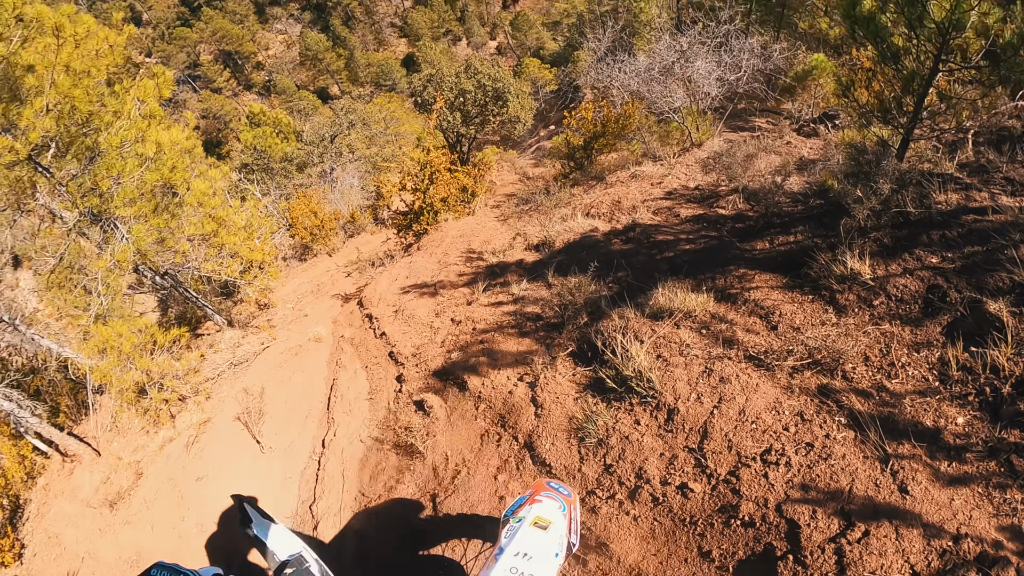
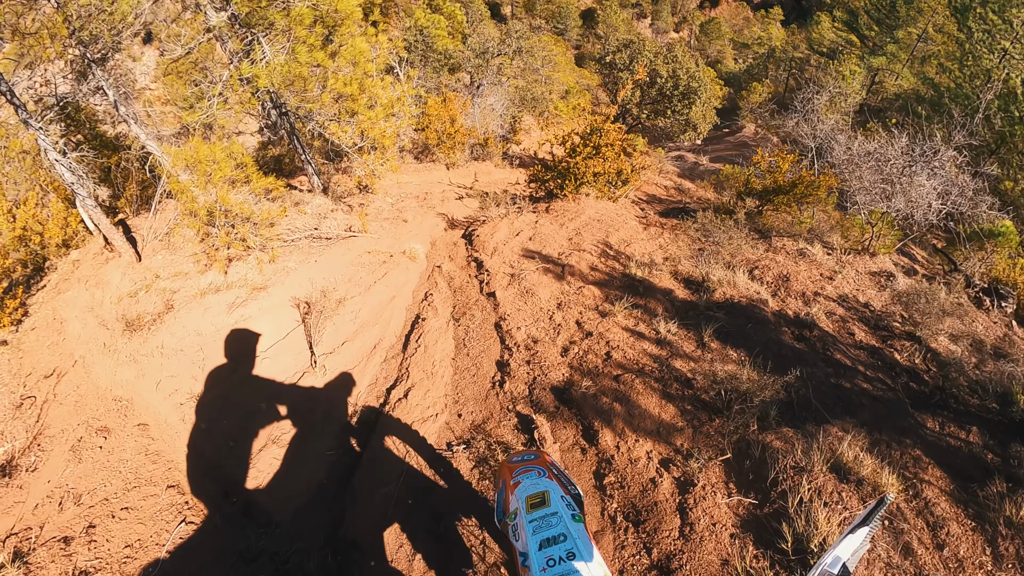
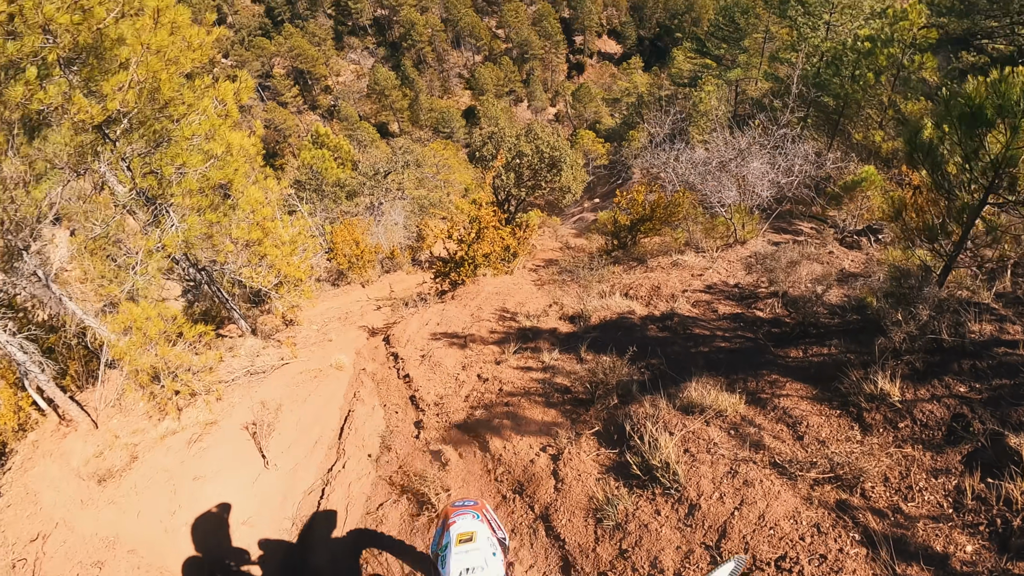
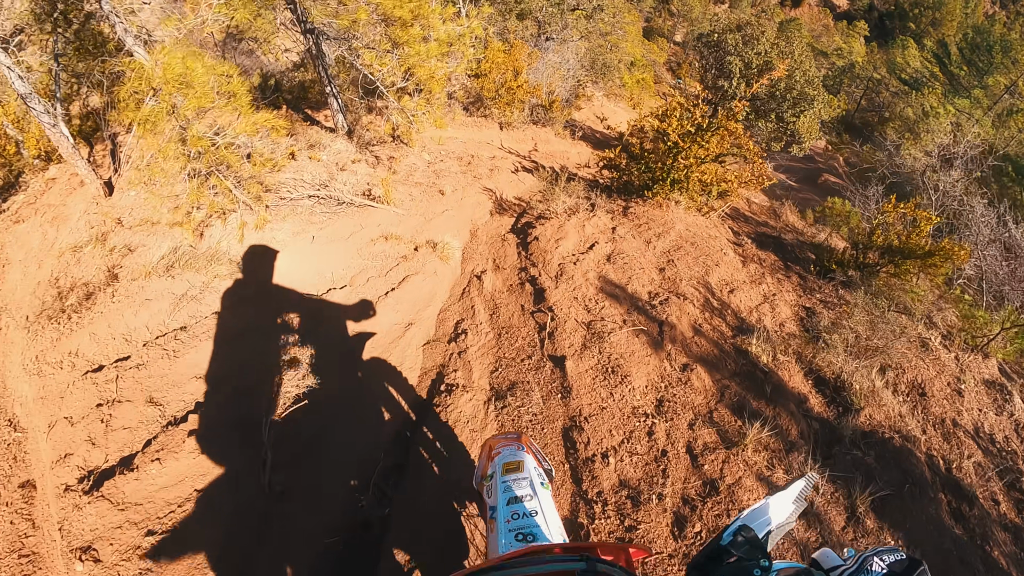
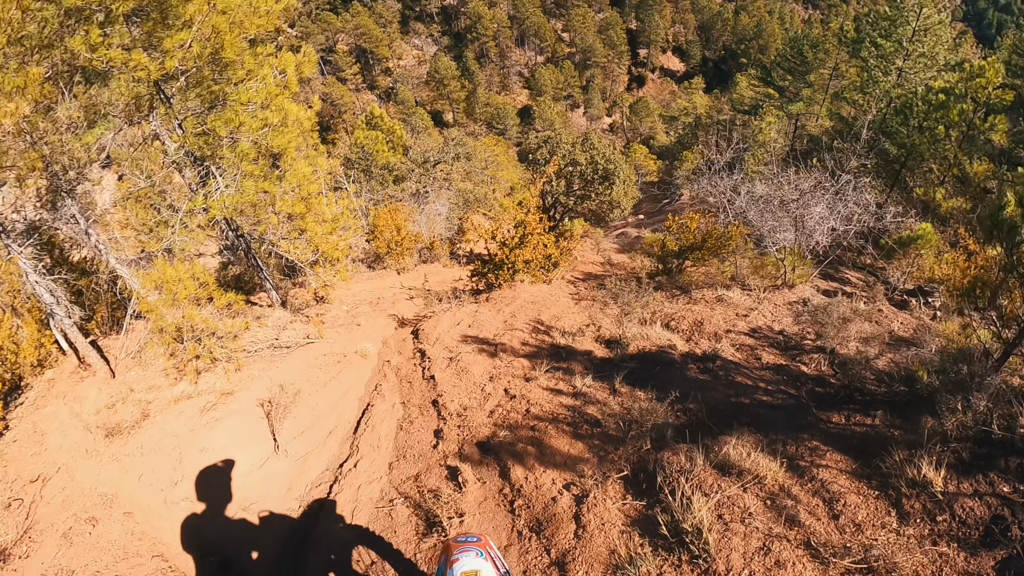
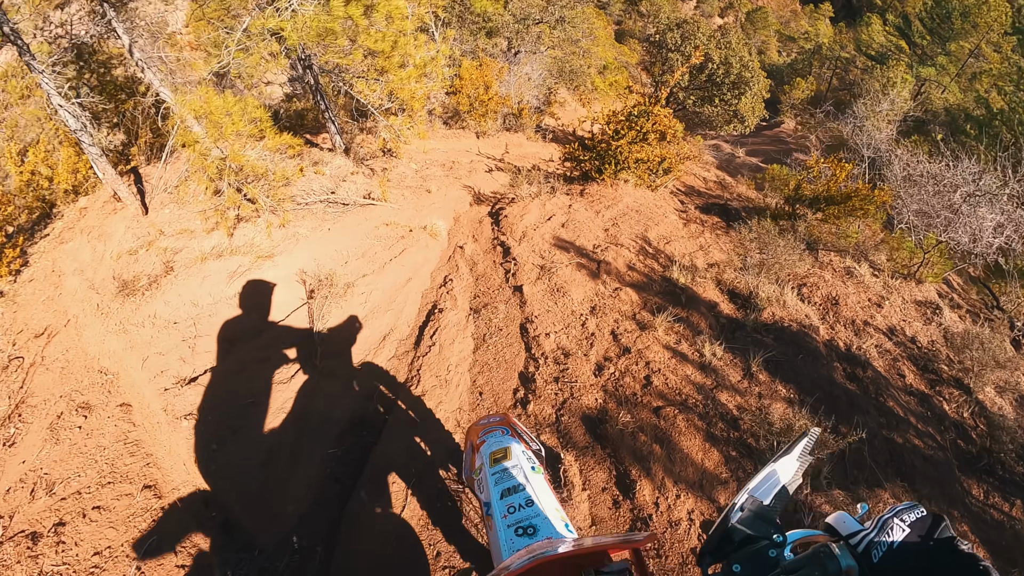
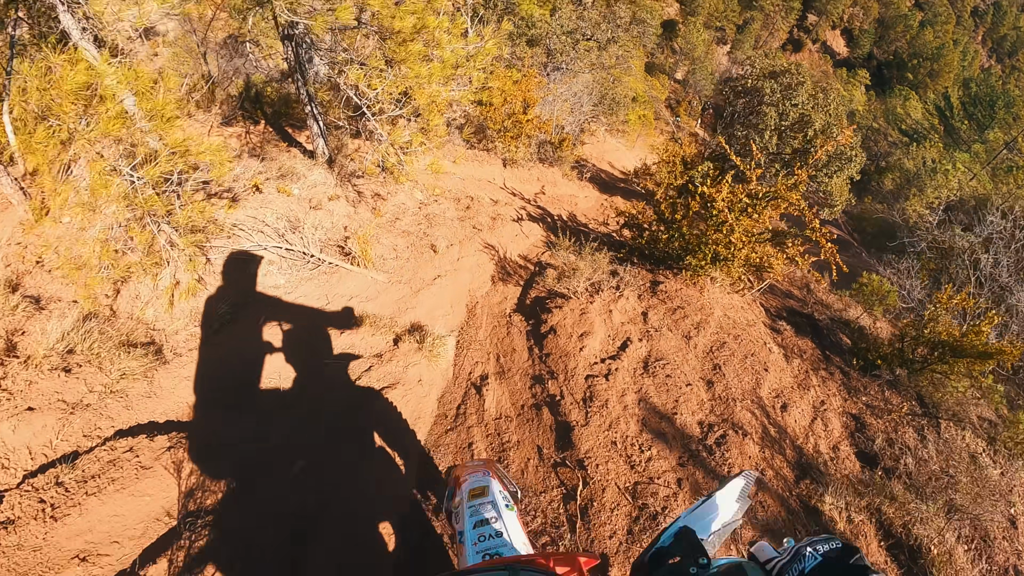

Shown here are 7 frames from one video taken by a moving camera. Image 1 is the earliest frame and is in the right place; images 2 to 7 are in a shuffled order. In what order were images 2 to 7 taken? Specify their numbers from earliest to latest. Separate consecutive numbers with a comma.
3, 5, 2, 6, 4, 7
